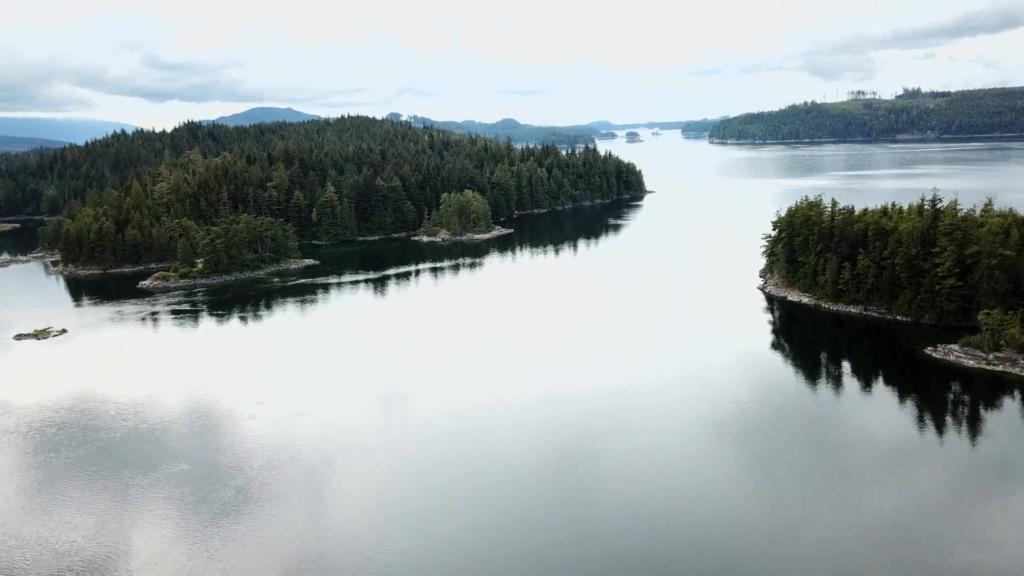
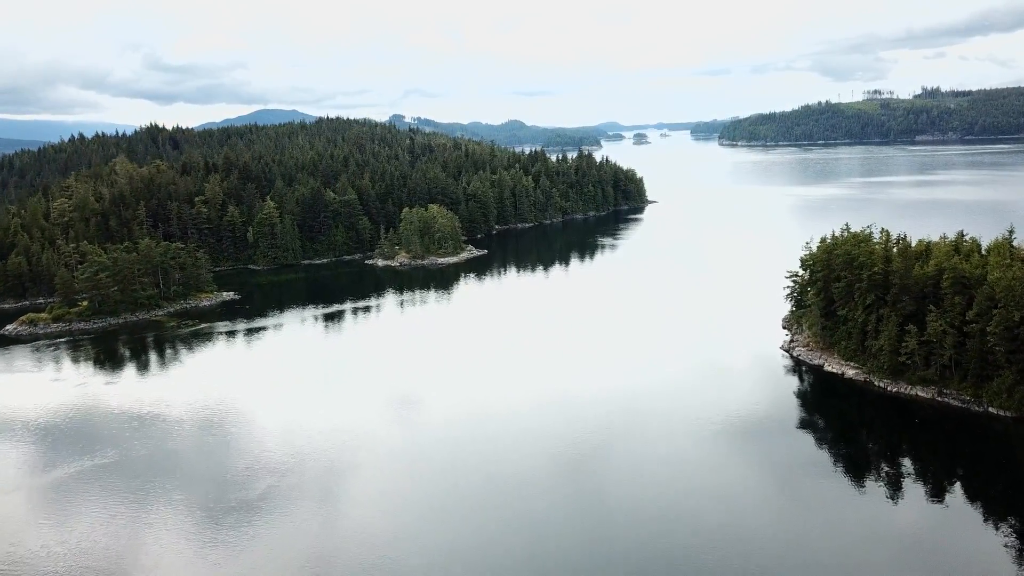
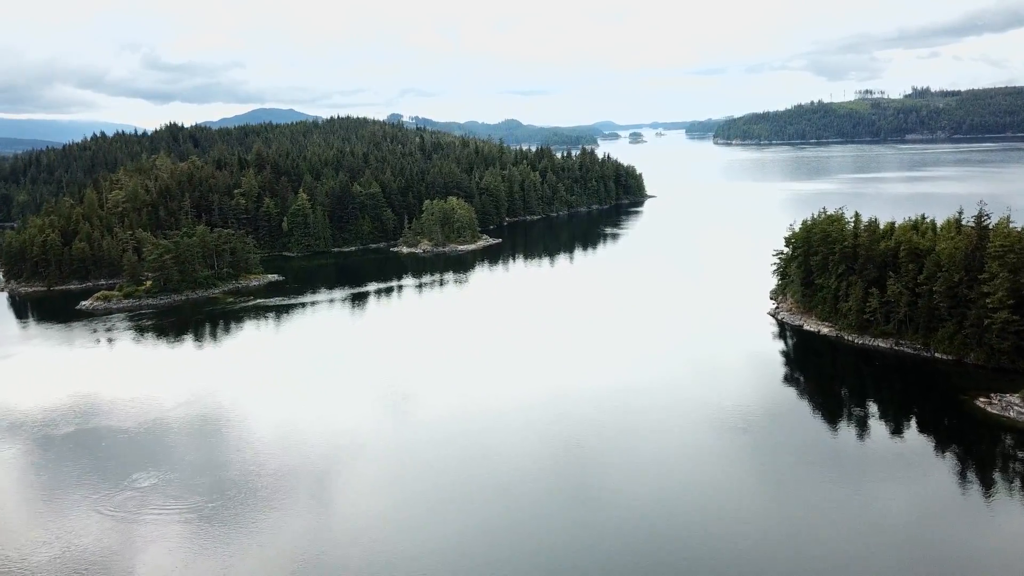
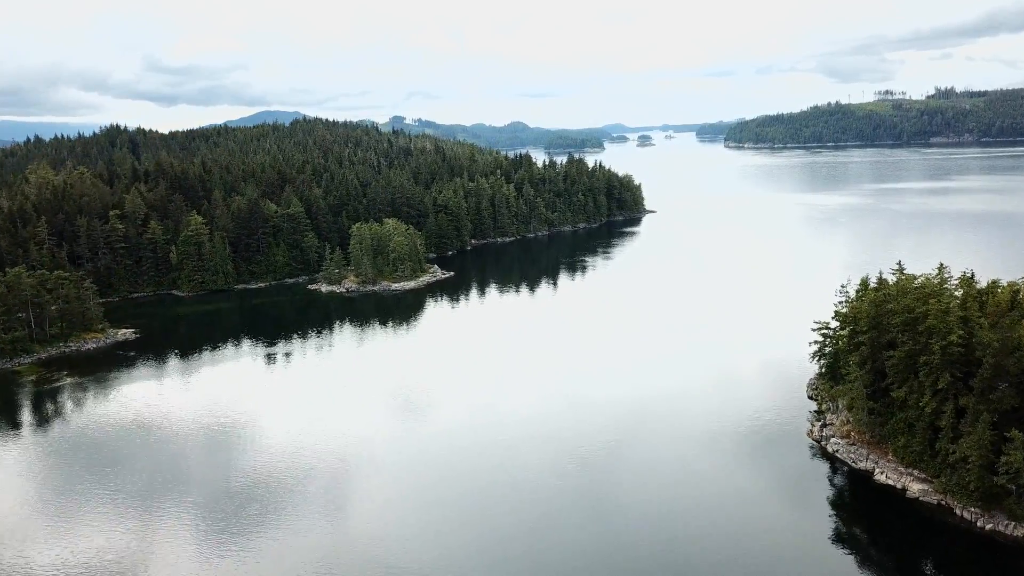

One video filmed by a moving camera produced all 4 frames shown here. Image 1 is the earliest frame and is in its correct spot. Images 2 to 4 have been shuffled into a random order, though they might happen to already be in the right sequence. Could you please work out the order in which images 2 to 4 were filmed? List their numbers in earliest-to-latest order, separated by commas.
3, 2, 4
